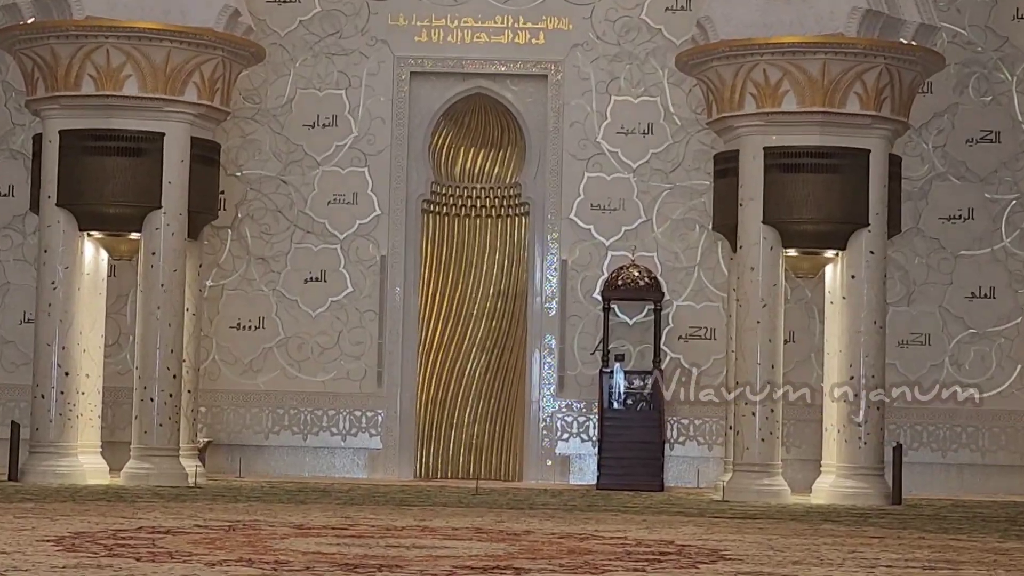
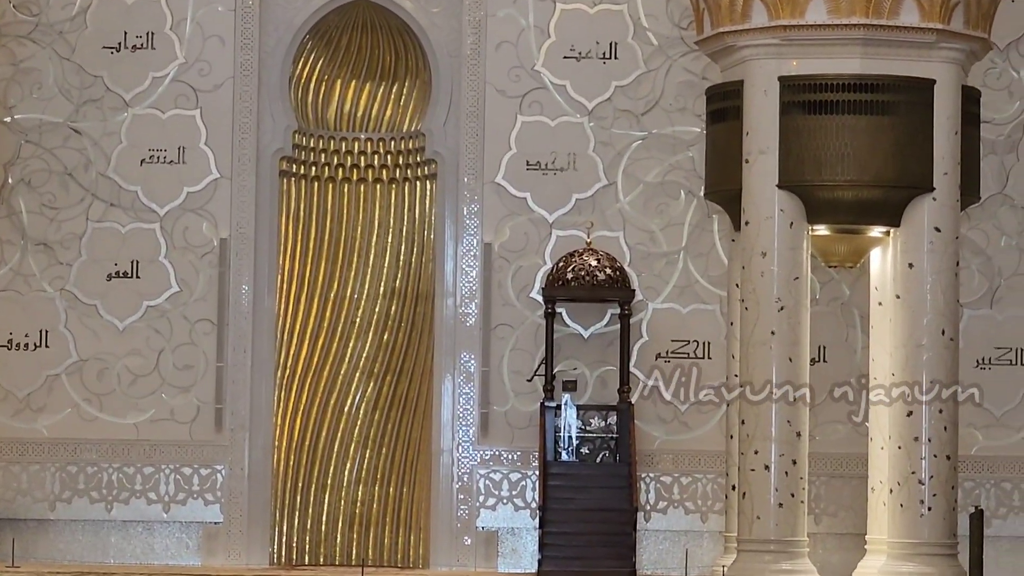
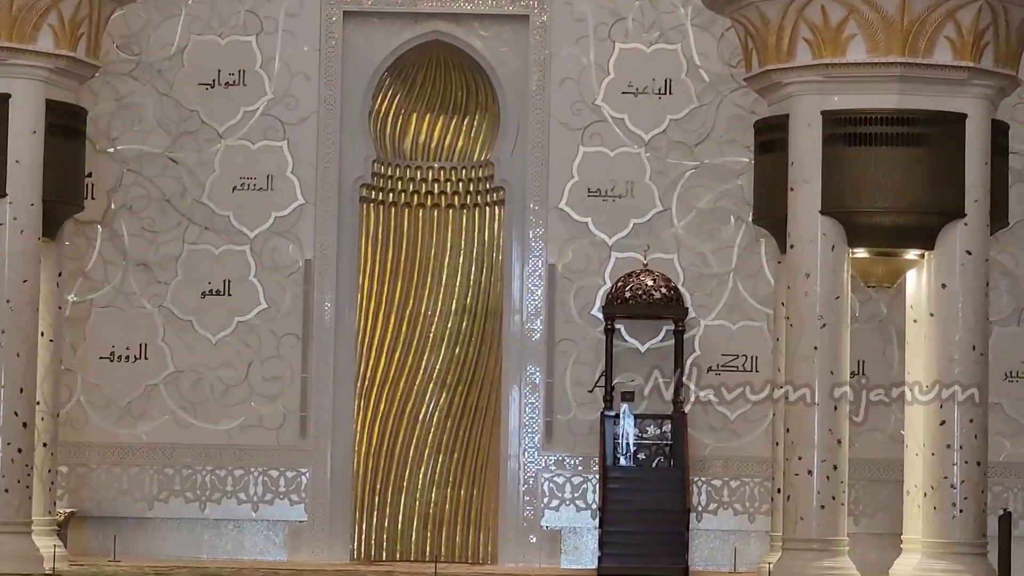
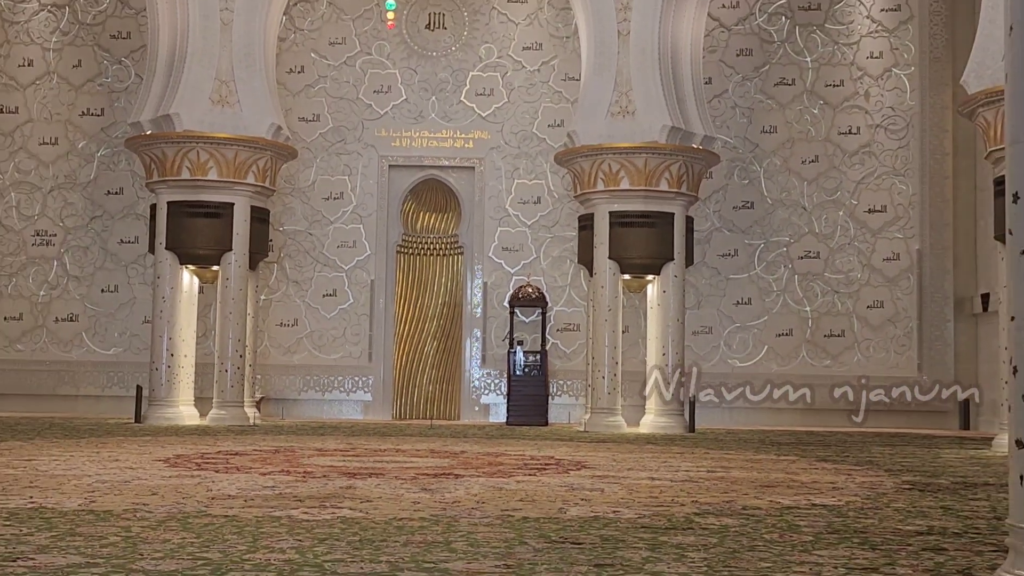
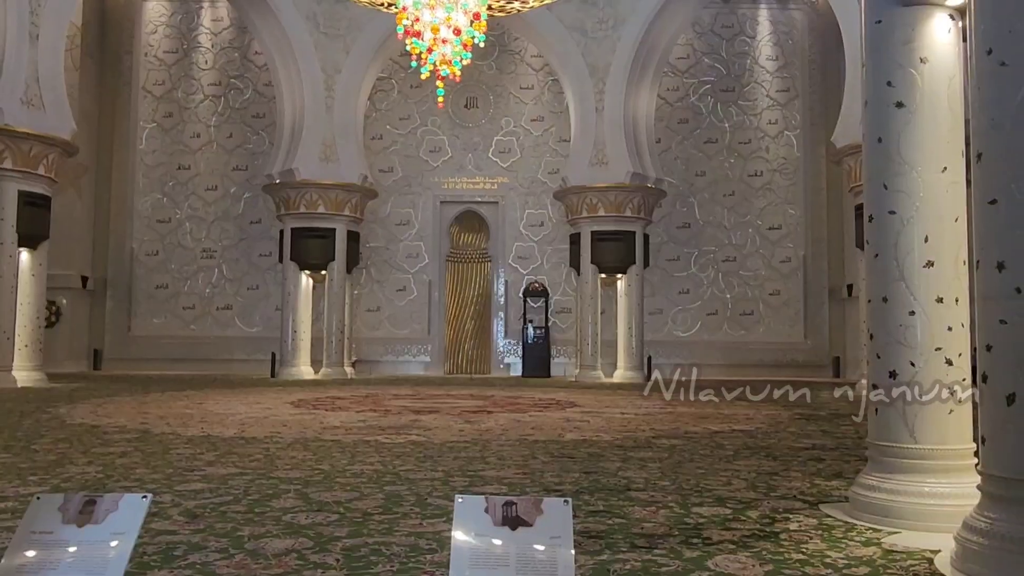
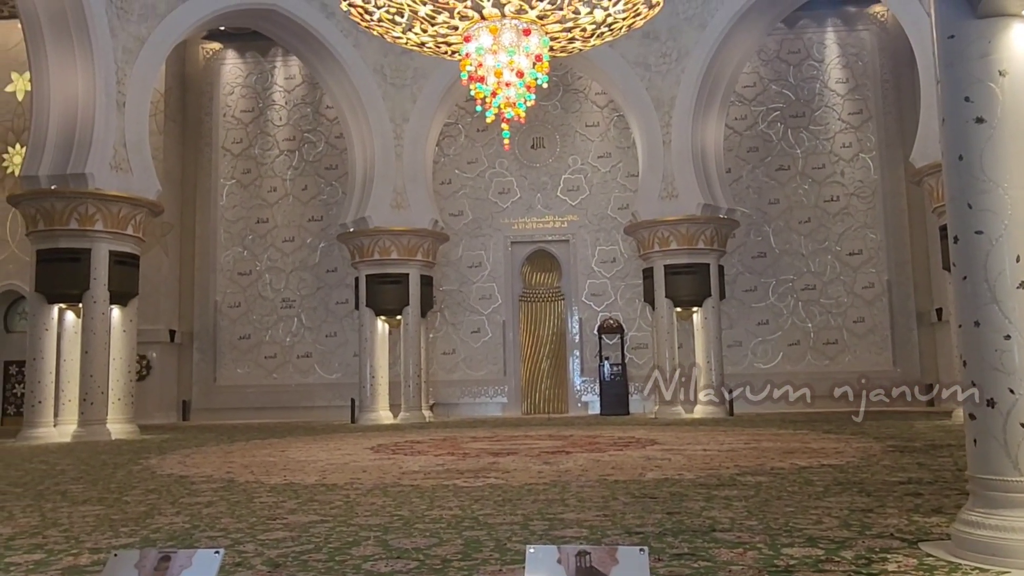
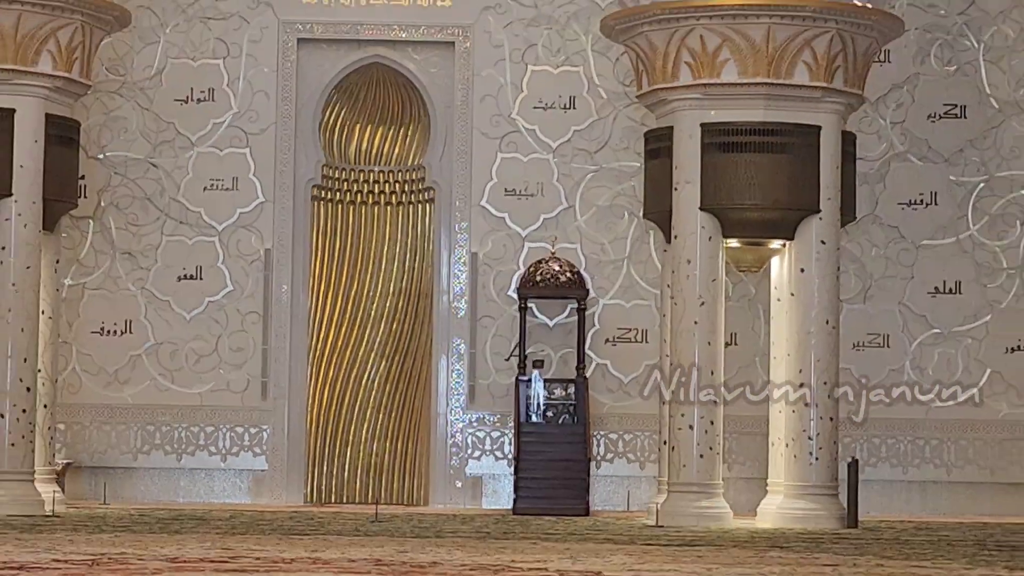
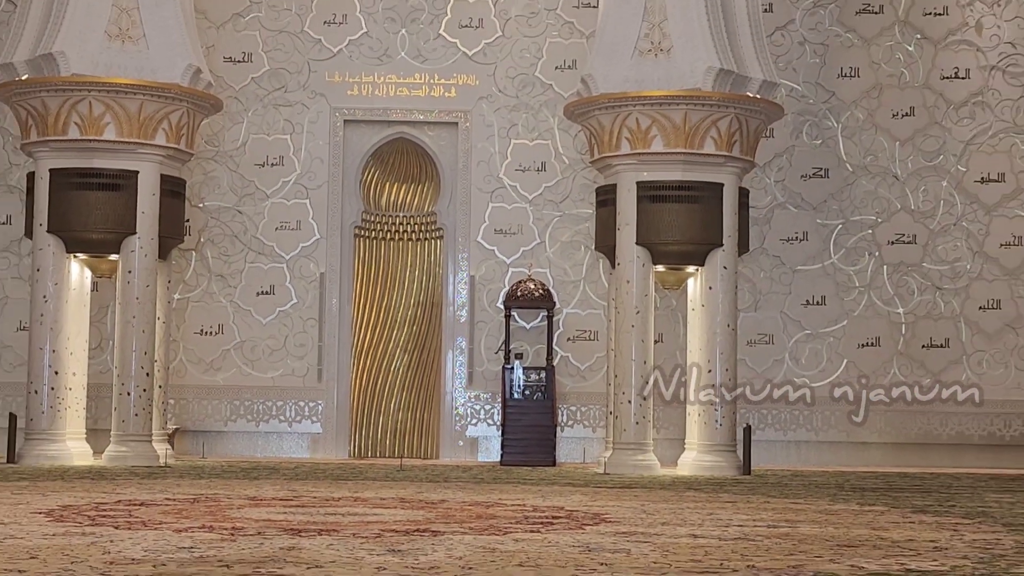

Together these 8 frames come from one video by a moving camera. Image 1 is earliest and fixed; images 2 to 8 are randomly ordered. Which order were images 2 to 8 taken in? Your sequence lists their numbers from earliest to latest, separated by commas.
3, 2, 7, 8, 4, 5, 6
